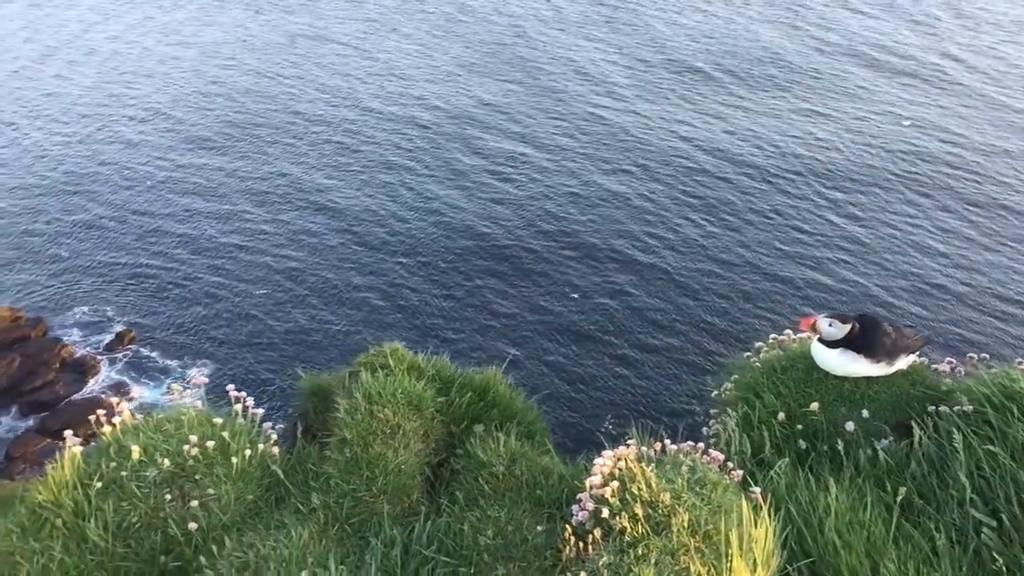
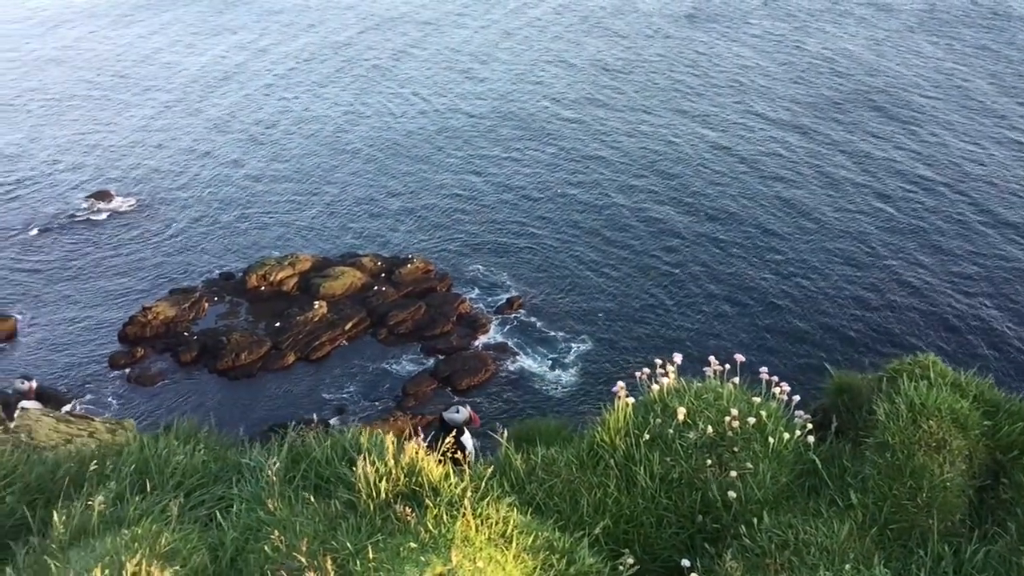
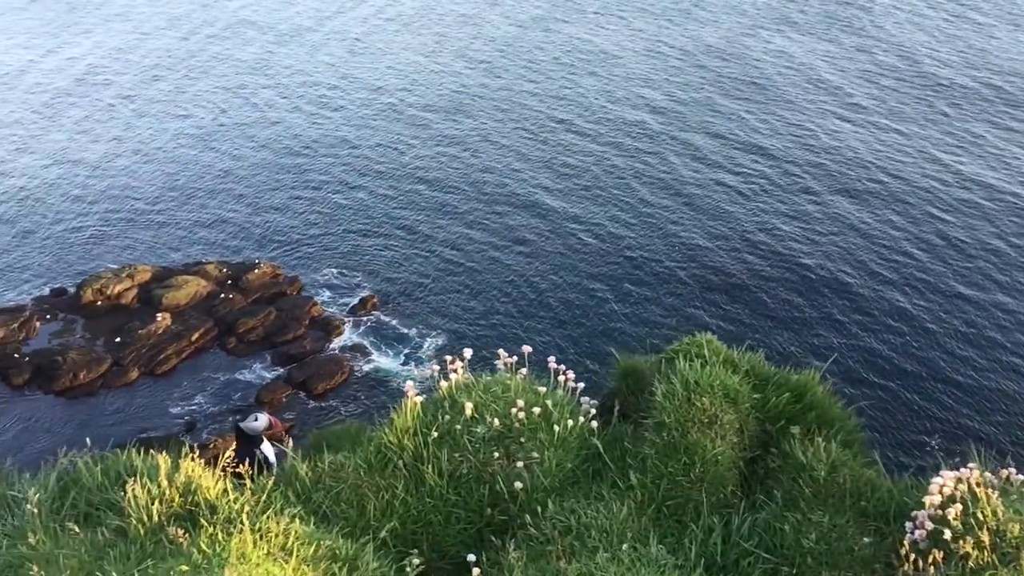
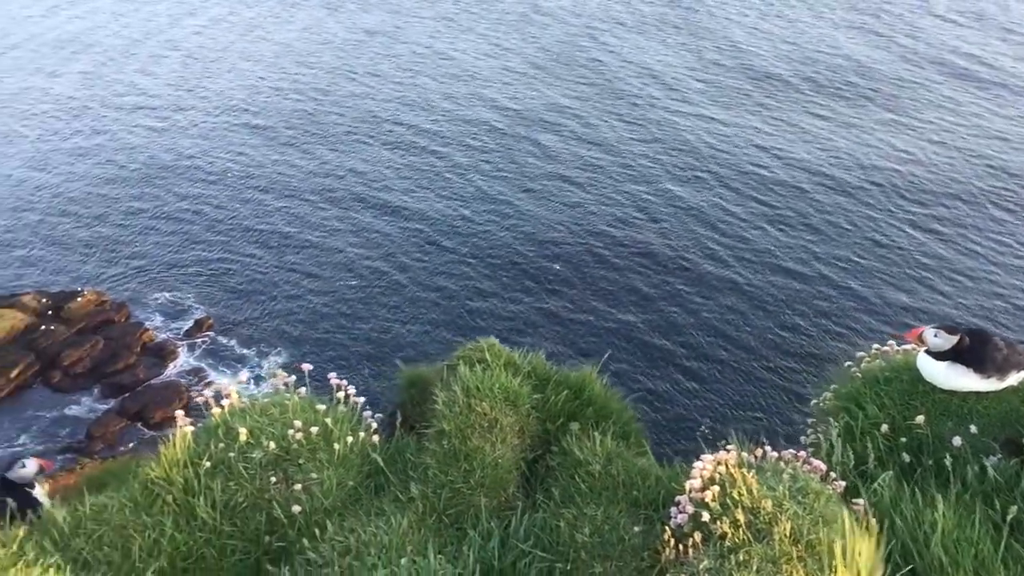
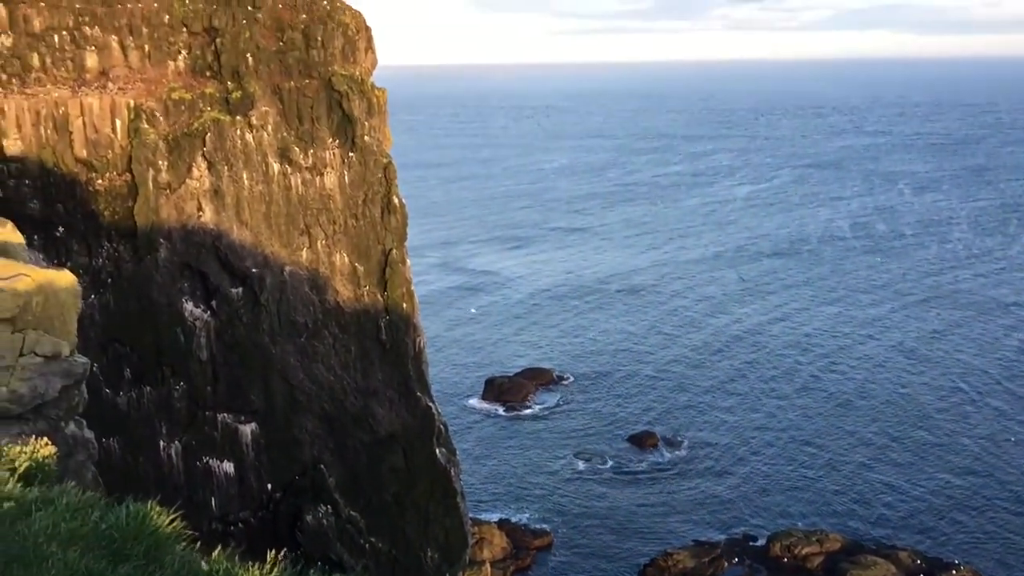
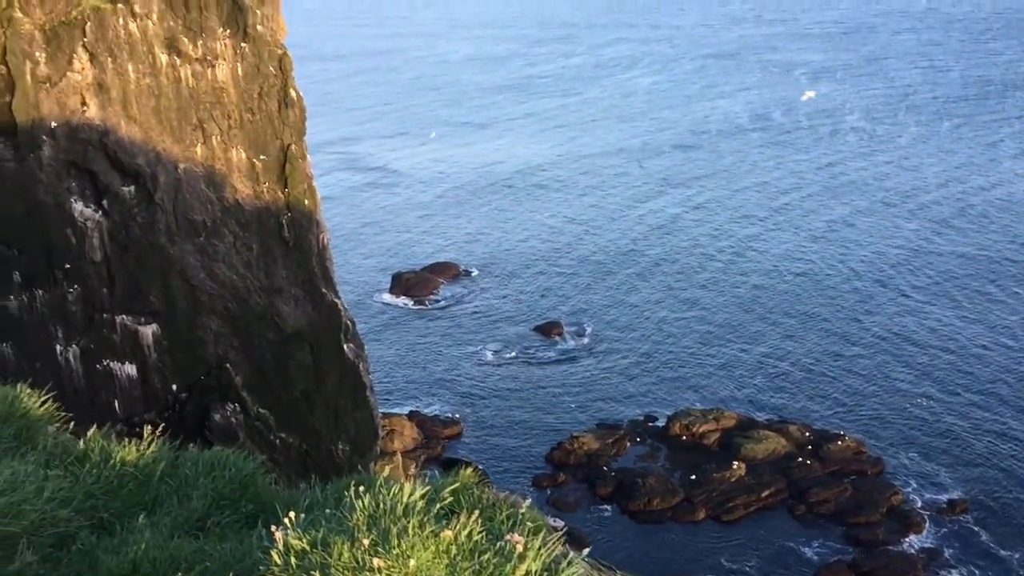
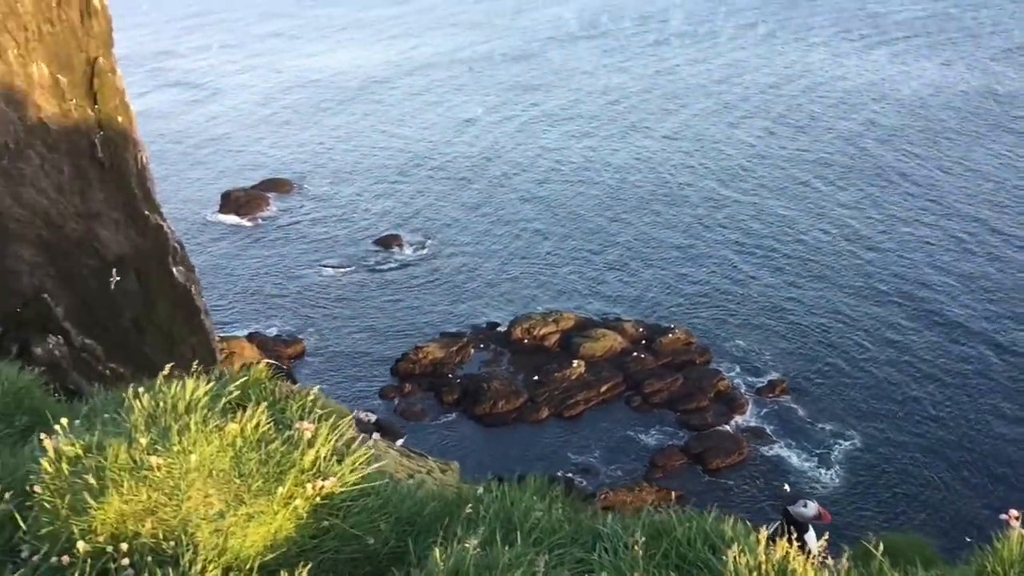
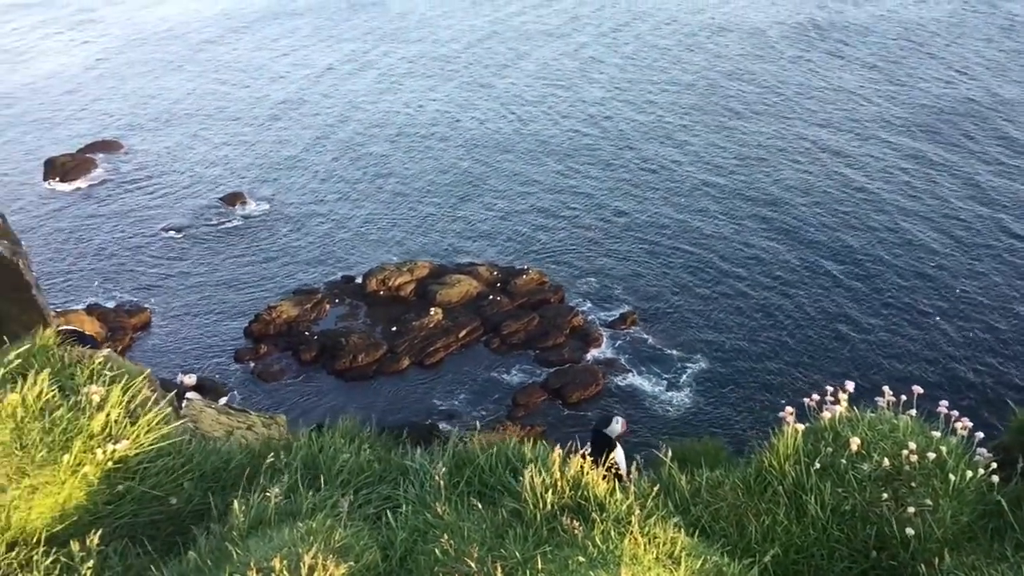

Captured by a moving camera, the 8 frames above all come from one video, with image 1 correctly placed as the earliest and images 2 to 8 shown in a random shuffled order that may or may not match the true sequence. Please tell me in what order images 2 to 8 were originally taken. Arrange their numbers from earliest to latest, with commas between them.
4, 3, 2, 8, 7, 6, 5
